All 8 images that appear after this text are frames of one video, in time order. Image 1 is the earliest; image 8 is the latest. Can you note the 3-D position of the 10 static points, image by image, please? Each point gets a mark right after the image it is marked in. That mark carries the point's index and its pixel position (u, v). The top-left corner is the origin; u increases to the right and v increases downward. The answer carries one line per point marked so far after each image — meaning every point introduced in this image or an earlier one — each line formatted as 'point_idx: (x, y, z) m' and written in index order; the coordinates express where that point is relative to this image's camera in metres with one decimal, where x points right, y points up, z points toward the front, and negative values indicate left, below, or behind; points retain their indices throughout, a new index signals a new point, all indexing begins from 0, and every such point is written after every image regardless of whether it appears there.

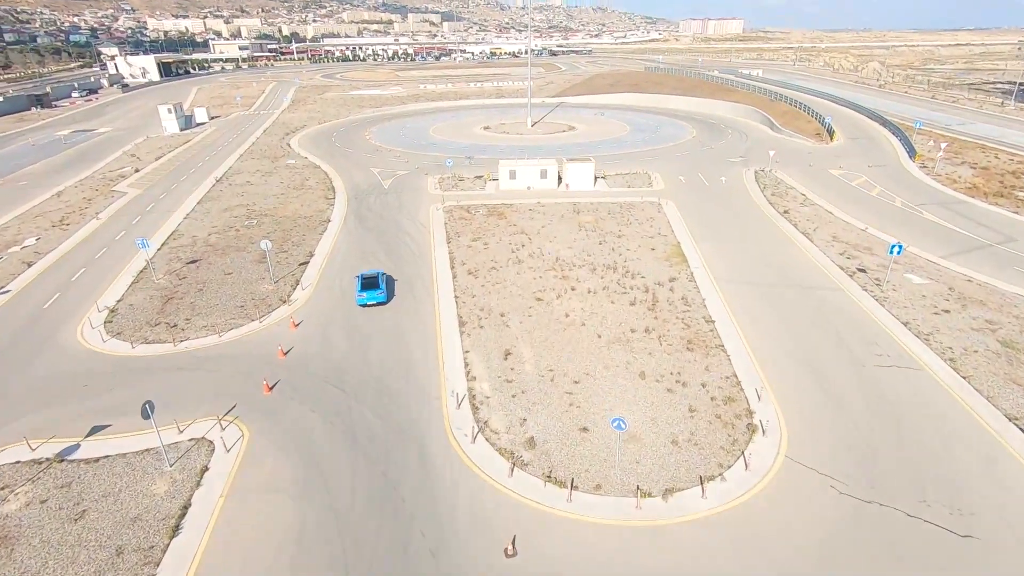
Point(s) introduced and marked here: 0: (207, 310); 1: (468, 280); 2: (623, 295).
0: (-9.1, -0.7, +16.1) m
1: (-1.4, +0.2, +17.5) m
2: (+3.3, -0.2, +16.1) m
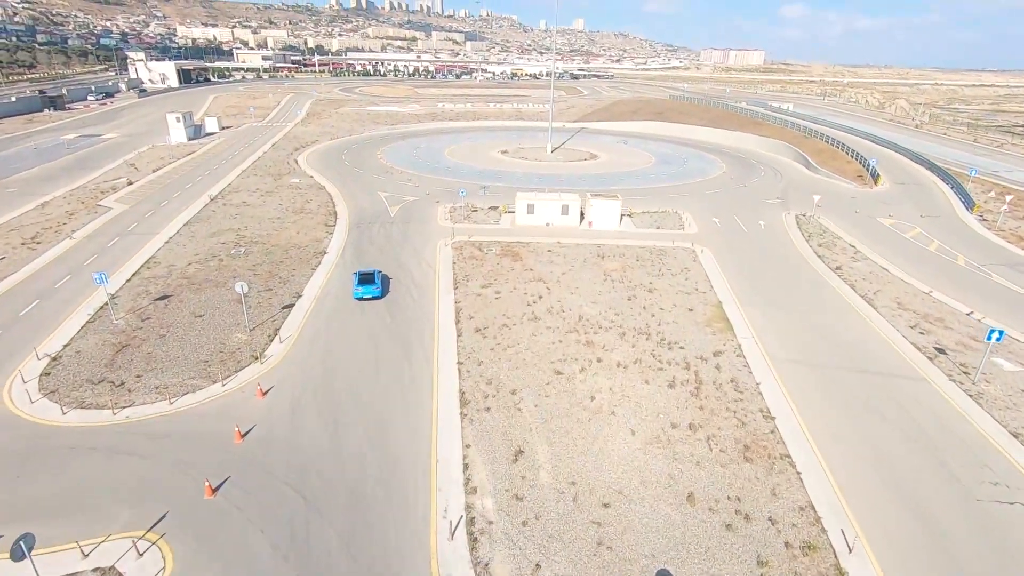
0: (-8.7, -1.9, +13.6) m
1: (-1.0, -1.5, +14.8) m
2: (+3.7, -2.1, +13.4) m
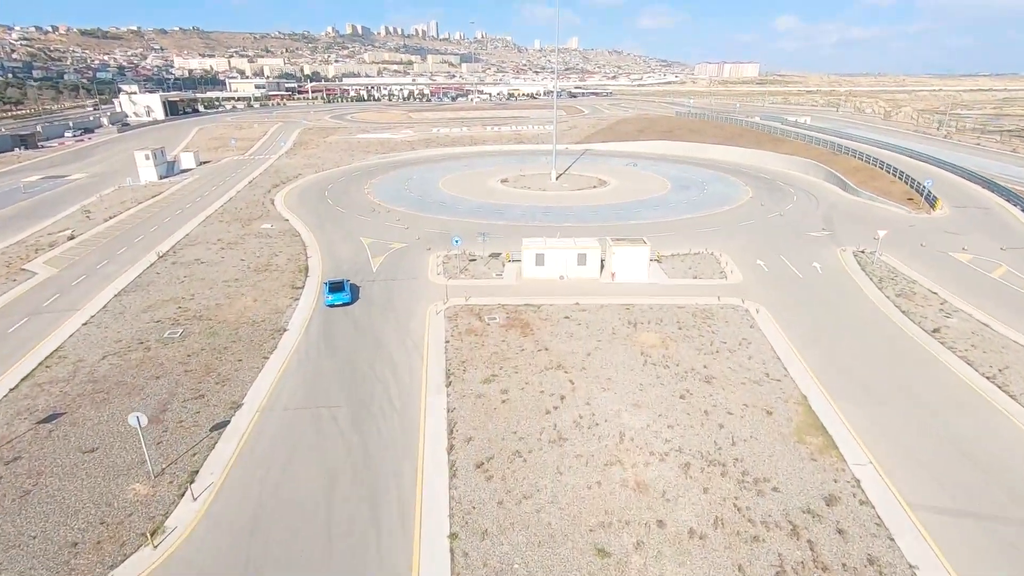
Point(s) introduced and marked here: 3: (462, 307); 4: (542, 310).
0: (-8.4, -4.4, +9.0) m
1: (-0.7, -3.8, +10.3) m
2: (+4.0, -4.2, +8.8) m
3: (-1.8, -0.6, +18.7) m
4: (+1.0, -0.7, +18.2) m
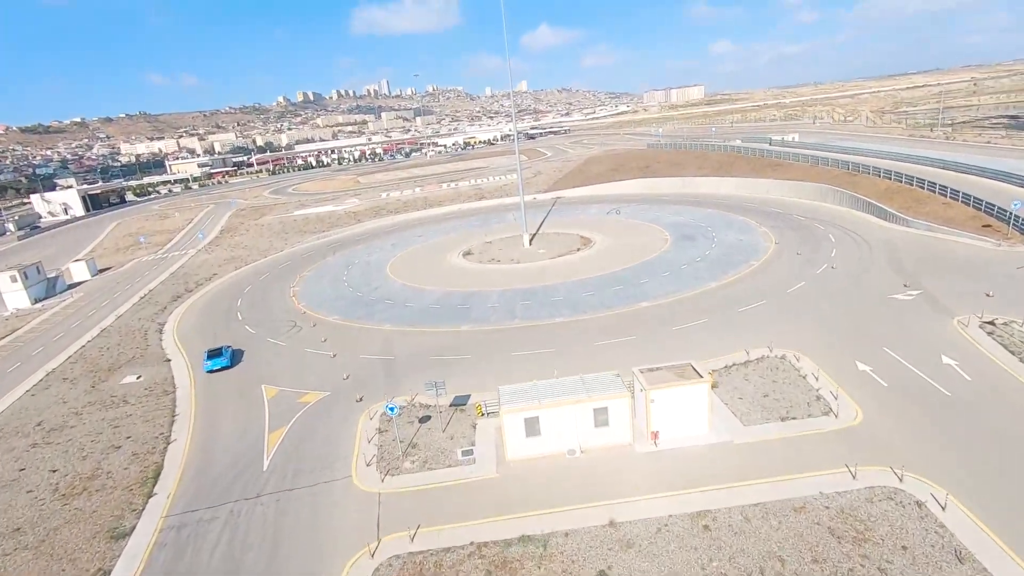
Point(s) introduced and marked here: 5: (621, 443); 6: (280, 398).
0: (-7.8, -8.9, -0.1) m
1: (-0.3, -7.4, +1.6) m
2: (+4.4, -7.2, +0.3) m
3: (-2.1, -5.1, +10.1) m
4: (+0.7, -4.8, +9.7) m
5: (+2.6, -3.6, +12.6) m
6: (-7.6, -3.5, +17.7) m
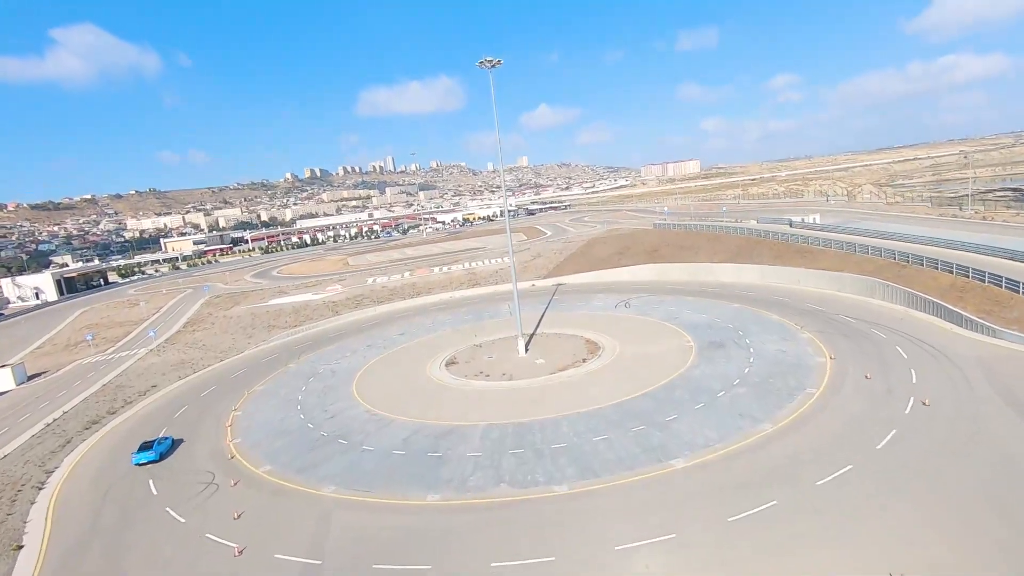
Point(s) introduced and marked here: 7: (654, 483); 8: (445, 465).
0: (-8.3, -10.7, -6.9) m
1: (-0.8, -9.3, -5.1) m
2: (+3.9, -8.9, -6.3) m
3: (-2.5, -8.1, +3.7) m
4: (+0.2, -7.8, +3.4) m
5: (+2.1, -6.9, +6.3) m
6: (-8.1, -7.6, +11.4) m
7: (+4.2, -5.4, +15.3) m
8: (-2.2, -5.7, +18.0) m
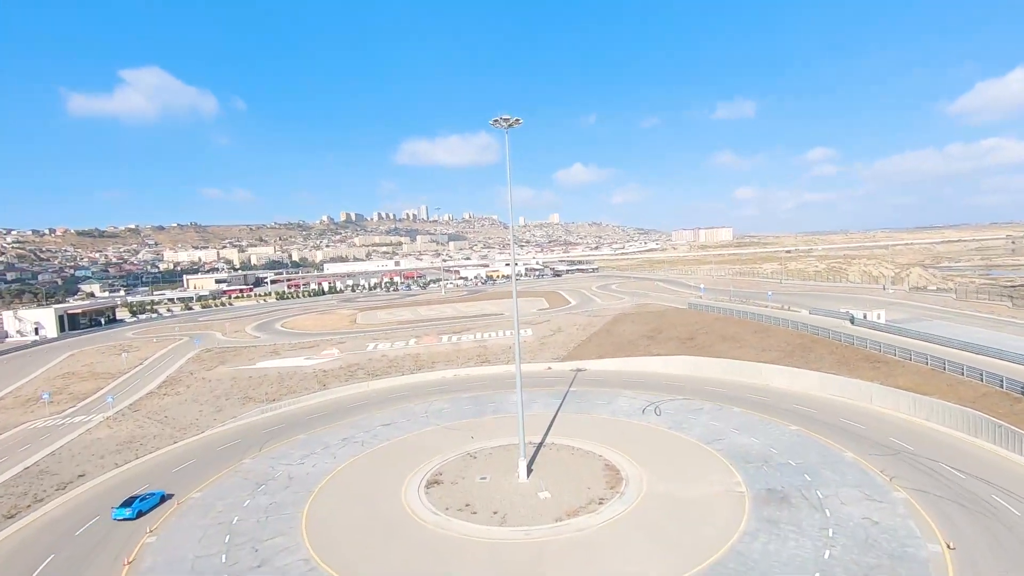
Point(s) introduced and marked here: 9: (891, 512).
0: (-10.4, -11.1, -13.0) m
1: (-2.8, -10.4, -11.4) m
2: (+1.9, -10.2, -12.9) m
3: (-4.0, -10.0, -2.5) m
4: (-1.3, -9.8, -3.0) m
5: (+0.8, -9.4, 0.0) m
6: (-9.2, -9.8, +5.5) m
7: (+3.3, -8.9, +8.9) m
8: (-2.9, -9.0, +11.9) m
9: (+12.9, -7.6, +18.5) m
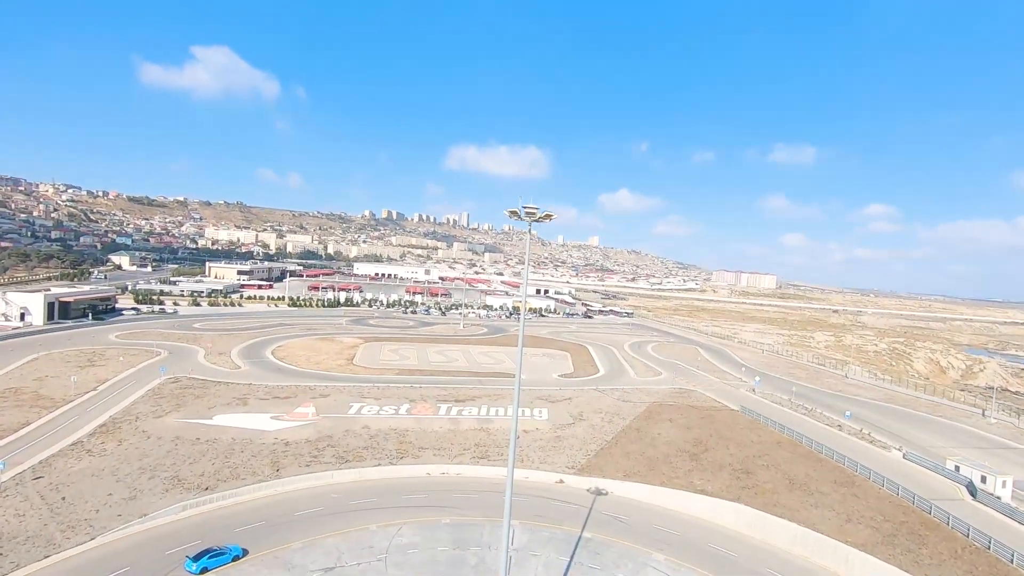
0: (-14.0, -13.6, -21.2) m
1: (-6.2, -14.1, -20.1) m
2: (-1.6, -14.4, -21.8) m
3: (-6.9, -13.7, -11.1) m
4: (-4.1, -13.9, -11.7) m
5: (-1.9, -13.8, -8.9) m
6: (-11.5, -13.1, -2.8) m
7: (+1.2, -13.9, -0.1) m
8: (-4.8, -13.3, +3.2) m
9: (+11.4, -14.2, +8.9) m
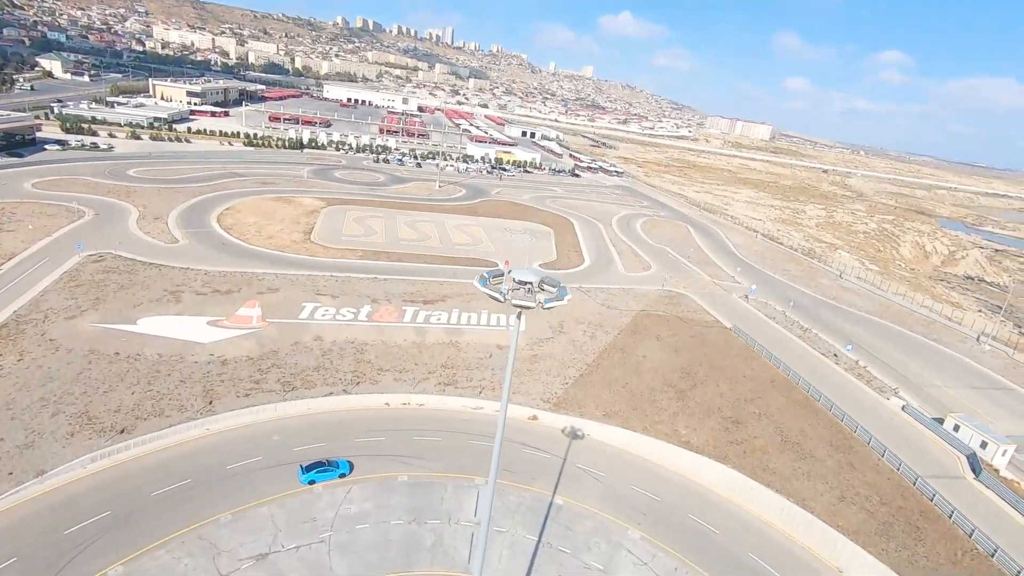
0: (-14.3, -24.8, -22.1) m
1: (-6.7, -25.3, -20.6) m
2: (-2.1, -26.4, -21.9) m
3: (-7.6, -22.2, -12.1) m
4: (-4.8, -22.7, -12.6) m
5: (-2.7, -21.9, -9.8) m
6: (-12.4, -18.8, -4.7) m
7: (+0.2, -19.5, -1.3) m
8: (-5.9, -17.6, +1.4) m
9: (+10.1, -17.7, +7.9) m
